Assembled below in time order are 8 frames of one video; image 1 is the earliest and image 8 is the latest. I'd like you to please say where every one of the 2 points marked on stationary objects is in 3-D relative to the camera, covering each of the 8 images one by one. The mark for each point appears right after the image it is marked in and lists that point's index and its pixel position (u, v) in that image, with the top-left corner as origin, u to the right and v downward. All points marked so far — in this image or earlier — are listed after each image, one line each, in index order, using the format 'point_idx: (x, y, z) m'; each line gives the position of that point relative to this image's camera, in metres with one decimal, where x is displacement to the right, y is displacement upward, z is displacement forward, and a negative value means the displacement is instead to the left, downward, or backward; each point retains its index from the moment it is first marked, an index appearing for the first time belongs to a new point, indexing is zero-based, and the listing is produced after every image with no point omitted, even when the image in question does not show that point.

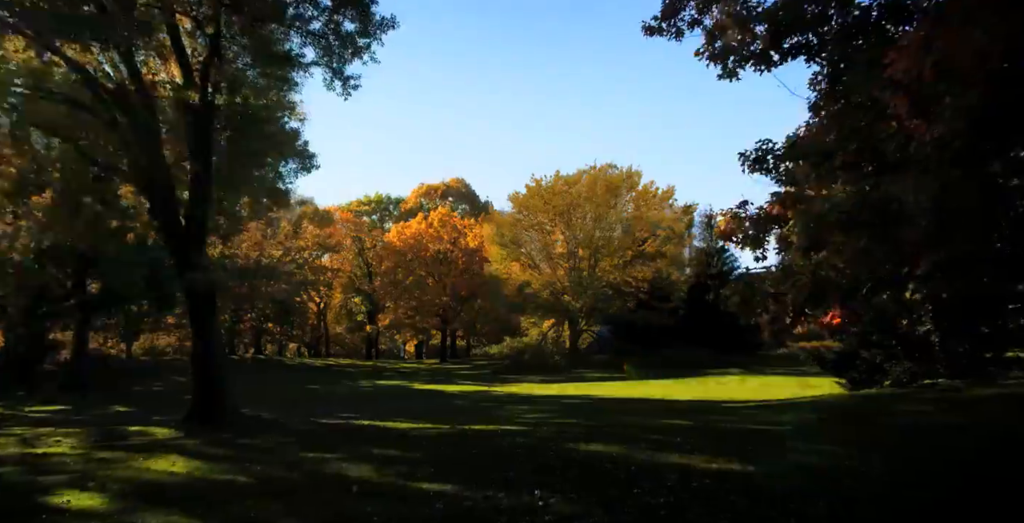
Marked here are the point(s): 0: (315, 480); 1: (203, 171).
0: (-3.0, -2.9, +11.3) m
1: (-6.4, +2.0, +17.1) m
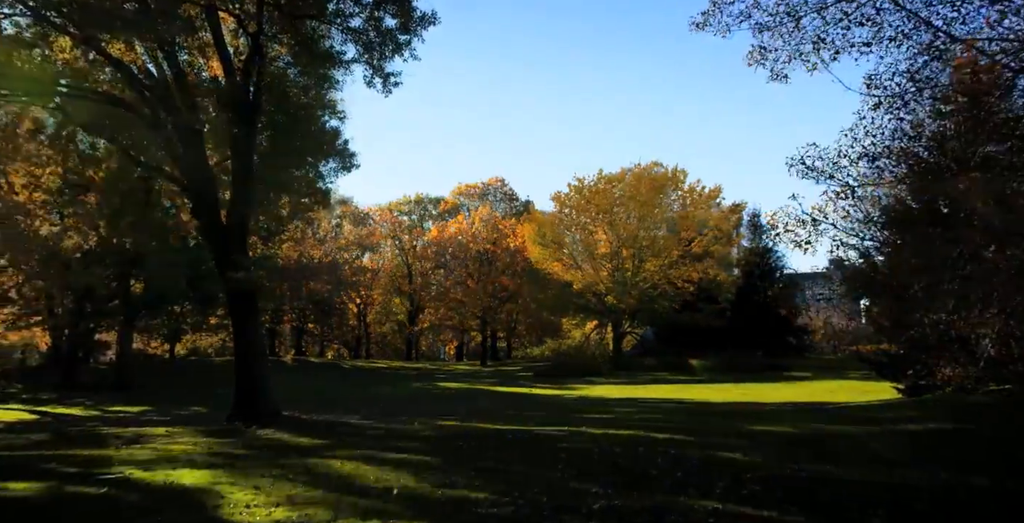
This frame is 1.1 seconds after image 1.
0: (-2.3, -2.9, +11.1) m
1: (-5.5, +2.0, +17.0) m
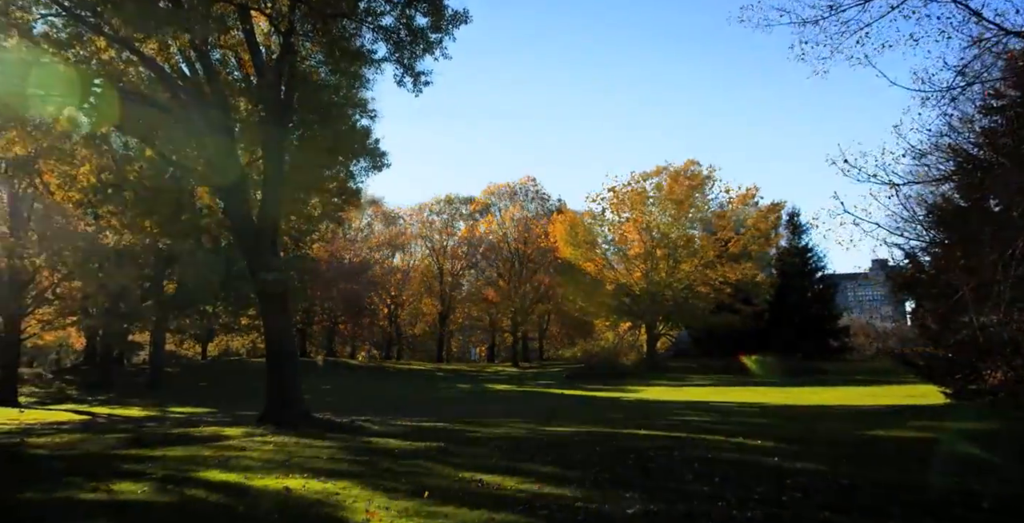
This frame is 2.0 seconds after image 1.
0: (-1.9, -2.9, +10.8) m
1: (-4.8, +2.0, +16.9) m
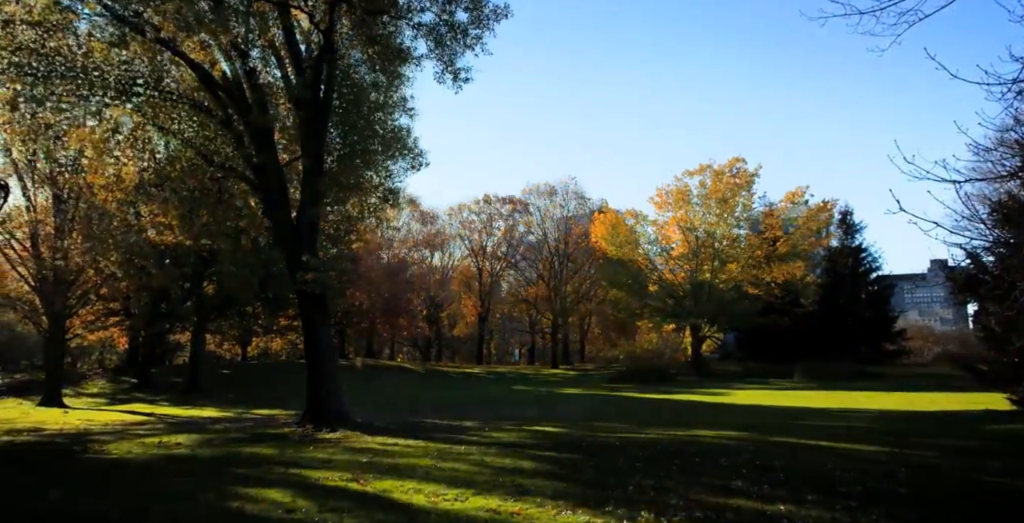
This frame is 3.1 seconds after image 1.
0: (-1.3, -2.9, +10.5) m
1: (-4.0, +1.9, +16.7) m
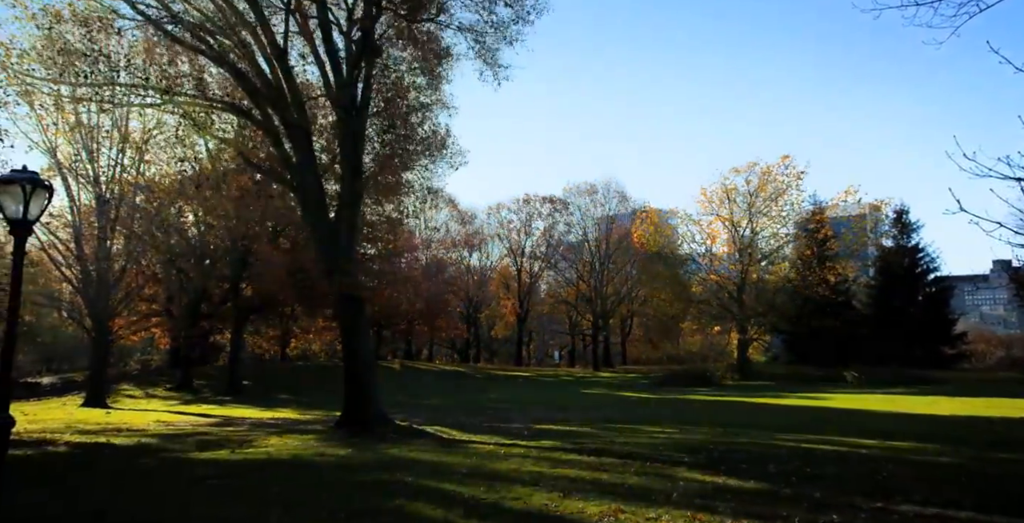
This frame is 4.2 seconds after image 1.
0: (-0.7, -3.0, +10.2) m
1: (-3.2, +1.9, +16.4) m
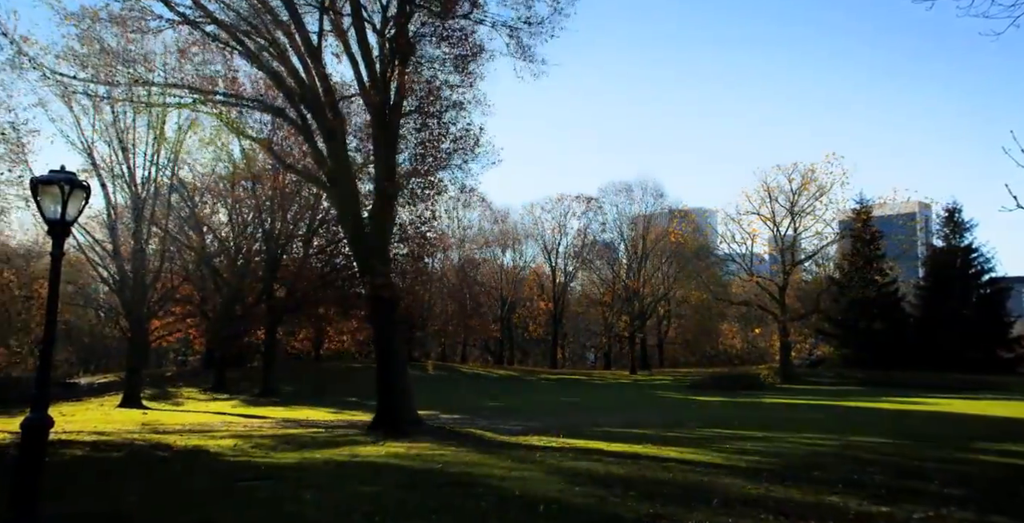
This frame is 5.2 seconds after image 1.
0: (-0.3, -3.0, +9.8) m
1: (-2.5, +1.9, +16.2) m
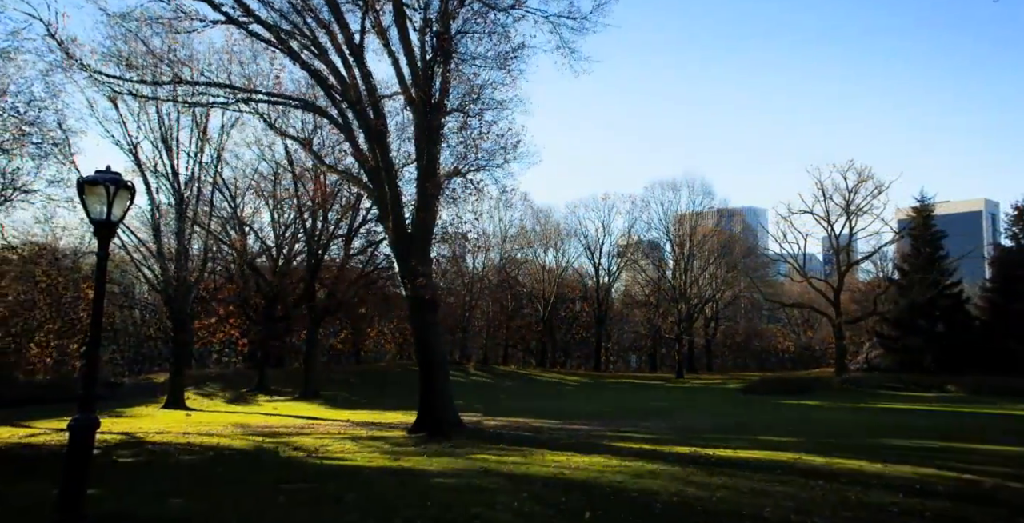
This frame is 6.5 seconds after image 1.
0: (+0.2, -3.0, +9.3) m
1: (-1.6, +1.9, +15.8) m
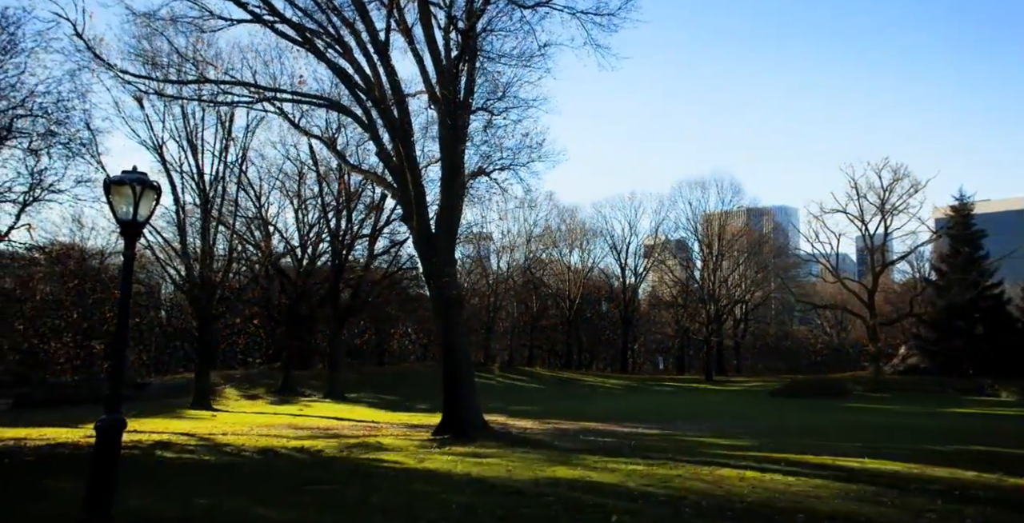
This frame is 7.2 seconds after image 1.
0: (+0.5, -3.0, +9.0) m
1: (-1.1, +1.9, +15.5) m
